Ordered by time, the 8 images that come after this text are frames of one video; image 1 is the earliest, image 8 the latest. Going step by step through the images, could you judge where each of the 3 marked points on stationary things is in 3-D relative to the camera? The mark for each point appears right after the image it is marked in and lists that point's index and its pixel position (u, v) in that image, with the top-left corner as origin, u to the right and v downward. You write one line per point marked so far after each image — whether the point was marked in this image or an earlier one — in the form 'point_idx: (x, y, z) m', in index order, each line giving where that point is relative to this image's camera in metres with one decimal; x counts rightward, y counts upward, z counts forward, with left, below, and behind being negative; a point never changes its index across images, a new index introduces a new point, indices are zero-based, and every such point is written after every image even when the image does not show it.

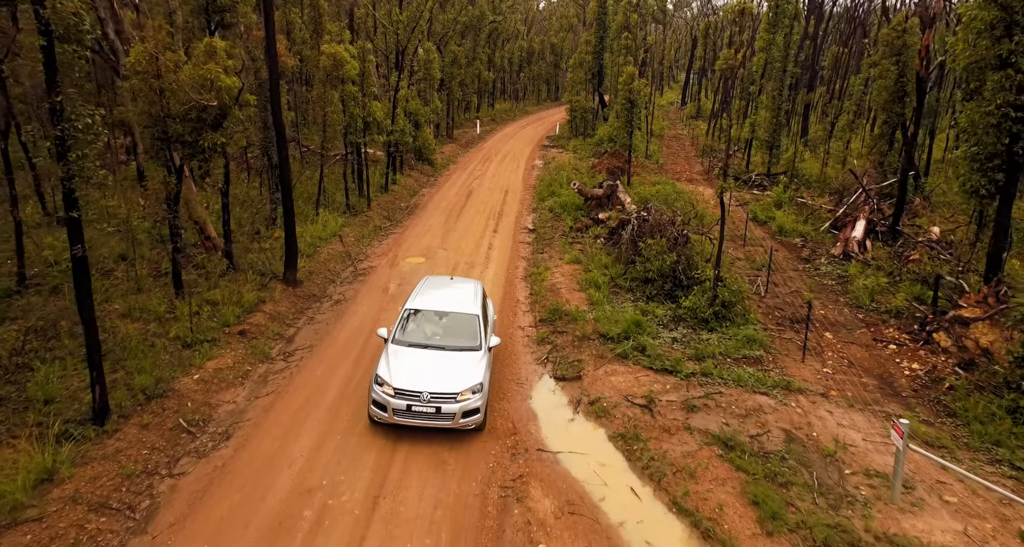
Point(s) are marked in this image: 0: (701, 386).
0: (+3.5, -2.1, +10.4) m
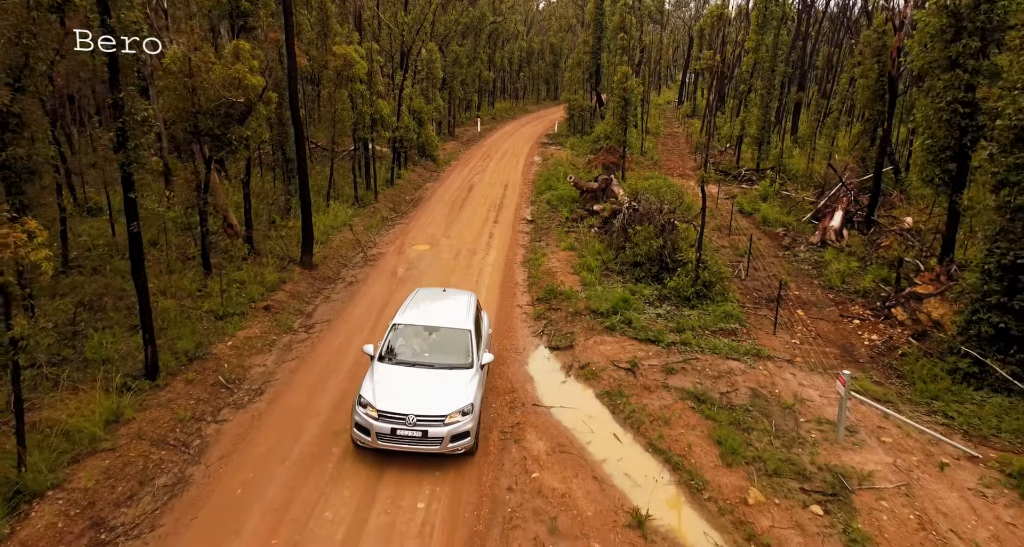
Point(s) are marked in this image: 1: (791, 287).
0: (+3.5, -1.7, +11.7) m
1: (+7.7, -0.3, +15.6) m
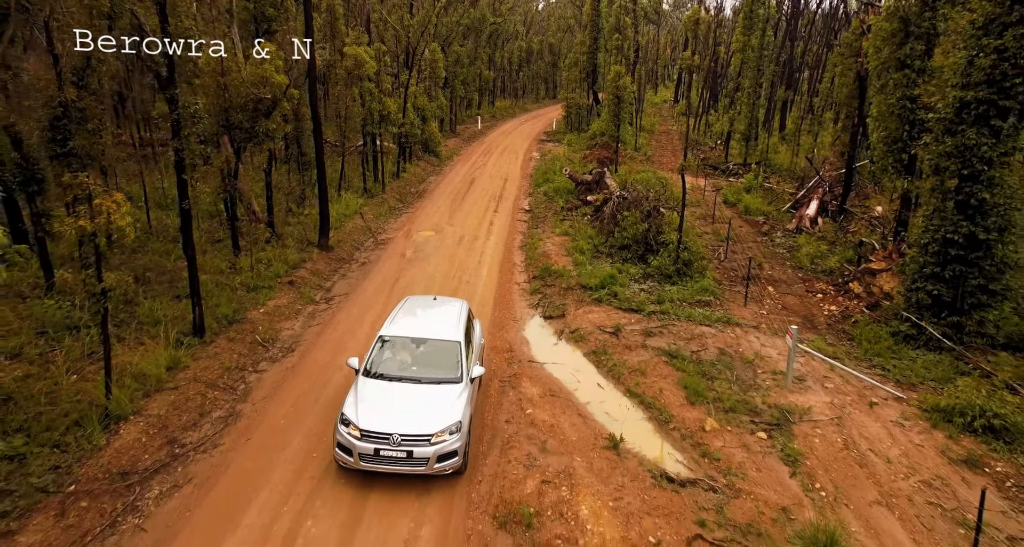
0: (+3.4, -1.1, +13.3) m
1: (+7.7, +0.3, +17.2) m
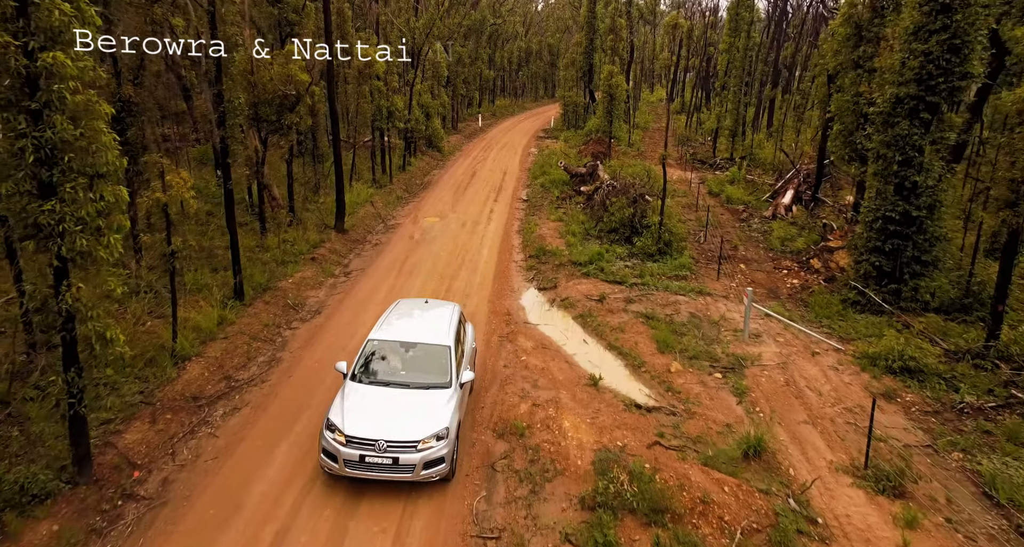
0: (+3.4, -0.4, +15.1) m
1: (+7.6, +0.9, +19.1) m
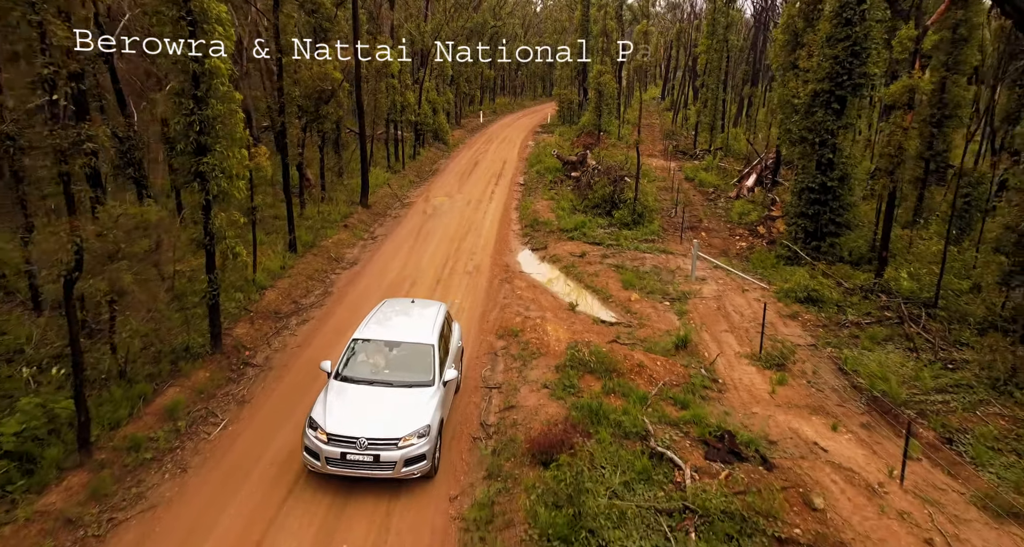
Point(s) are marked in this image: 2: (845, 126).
0: (+3.3, +0.8, +18.6) m
1: (+7.6, +2.1, +22.5) m
2: (+9.6, +4.3, +16.4) m
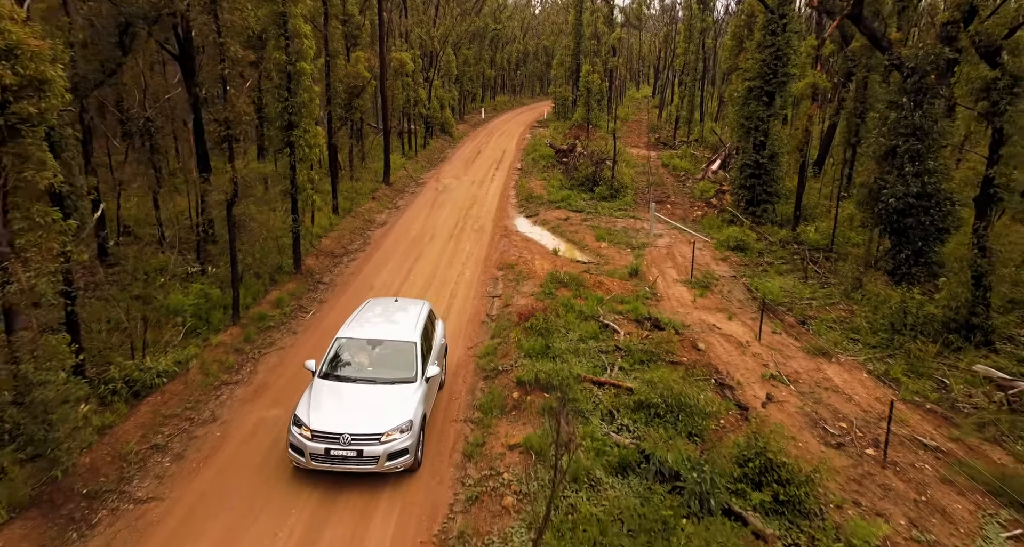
0: (+3.3, +2.3, +23.0) m
1: (+7.5, +3.7, +26.9) m
2: (+9.5, +5.8, +20.8) m
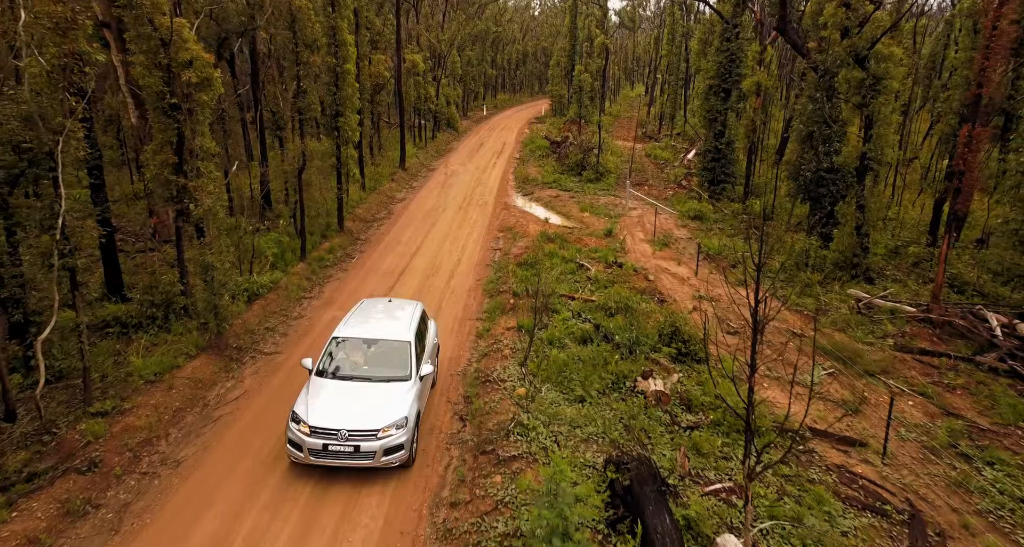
0: (+3.2, +3.7, +27.0) m
1: (+7.4, +5.1, +30.9) m
2: (+9.5, +7.1, +24.8) m
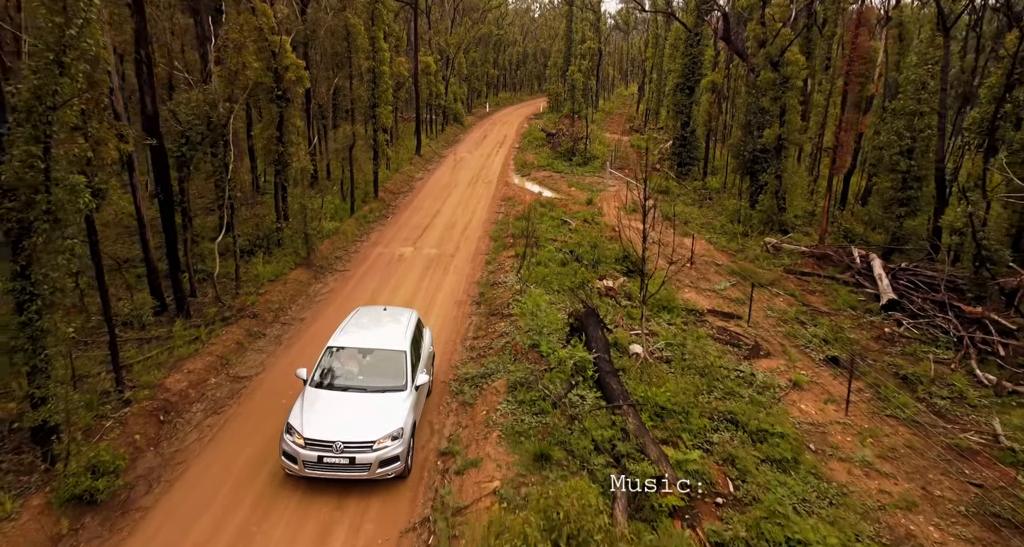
0: (+3.2, +5.4, +31.9) m
1: (+7.5, +6.8, +35.8) m
2: (+9.5, +8.8, +29.6) m
